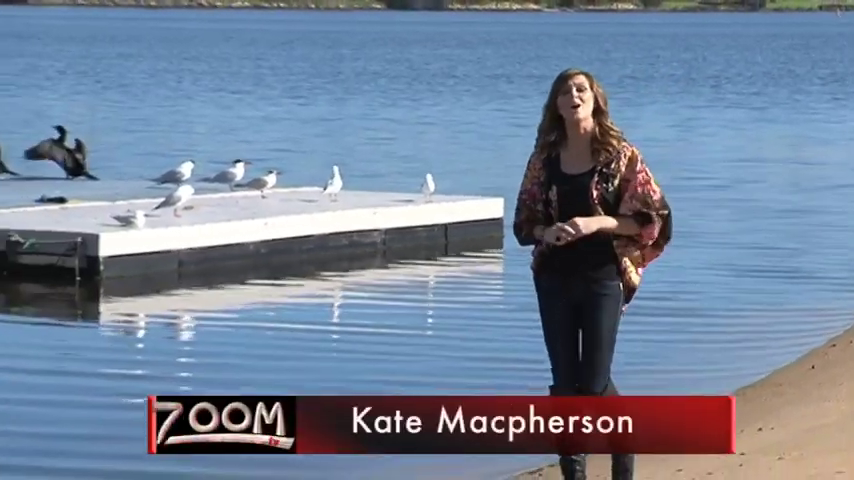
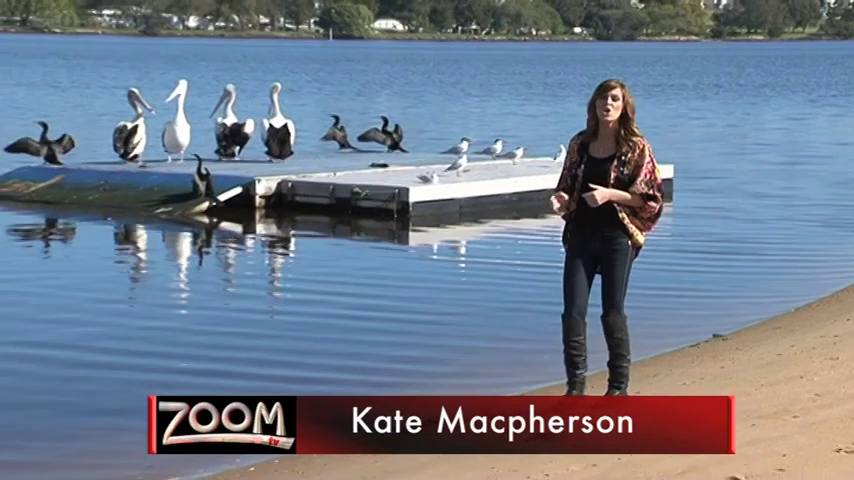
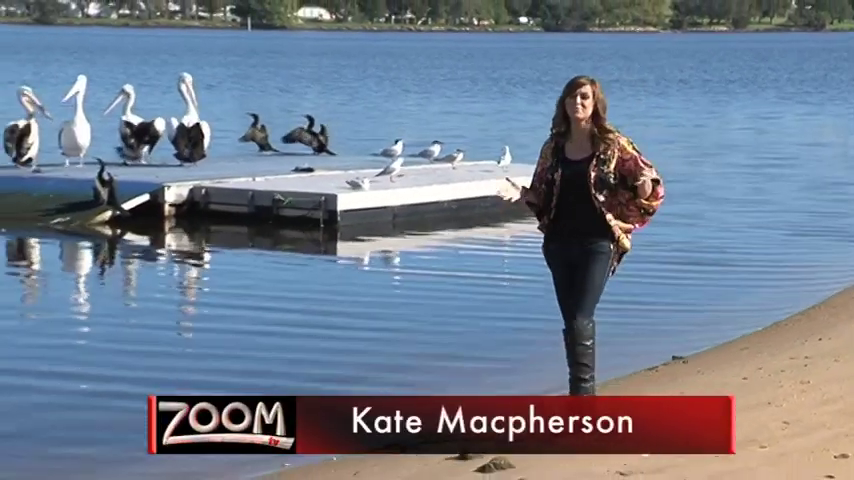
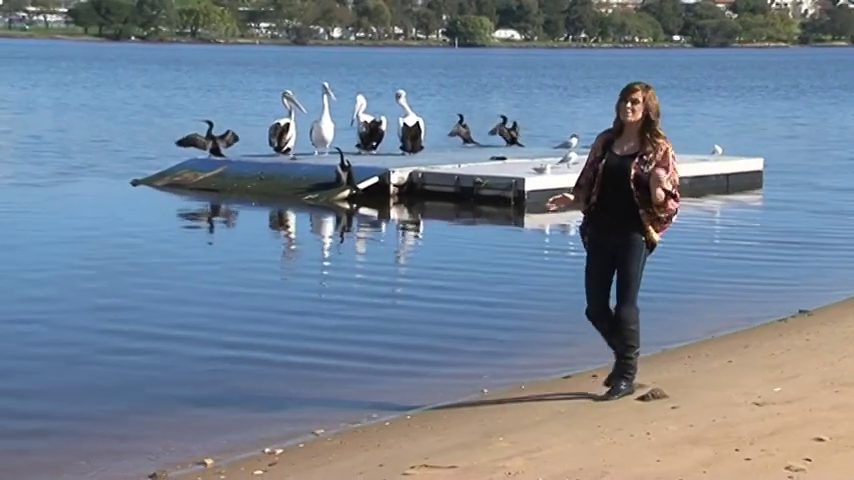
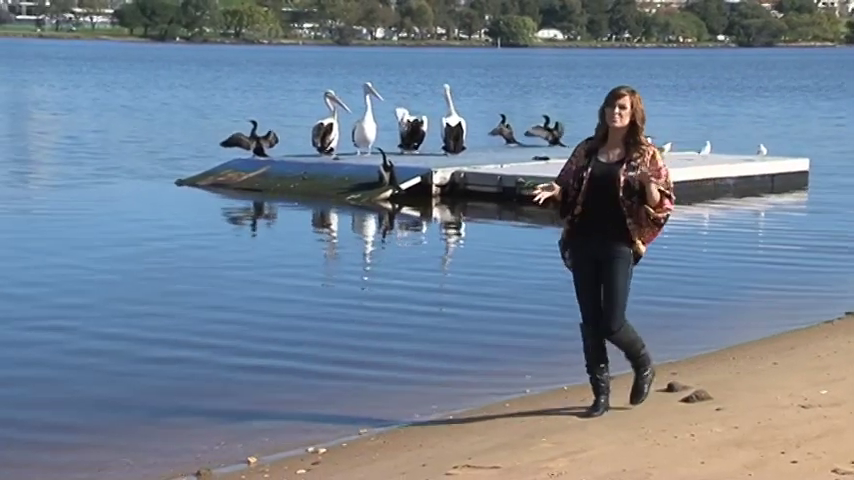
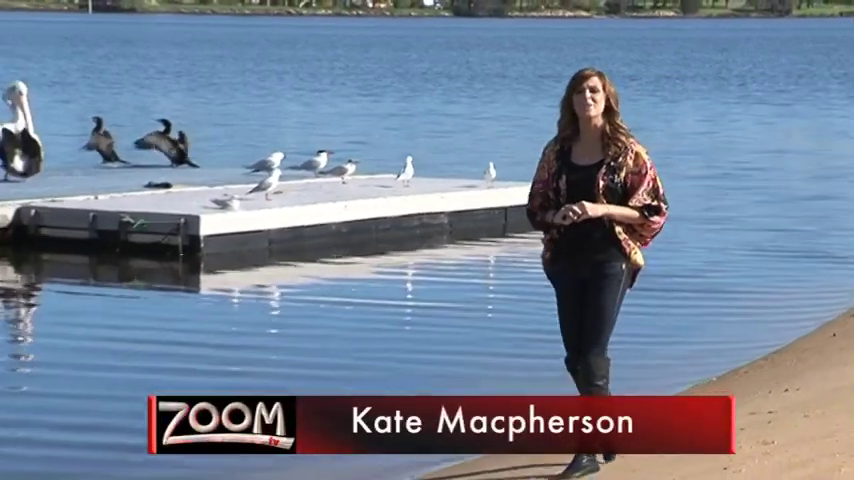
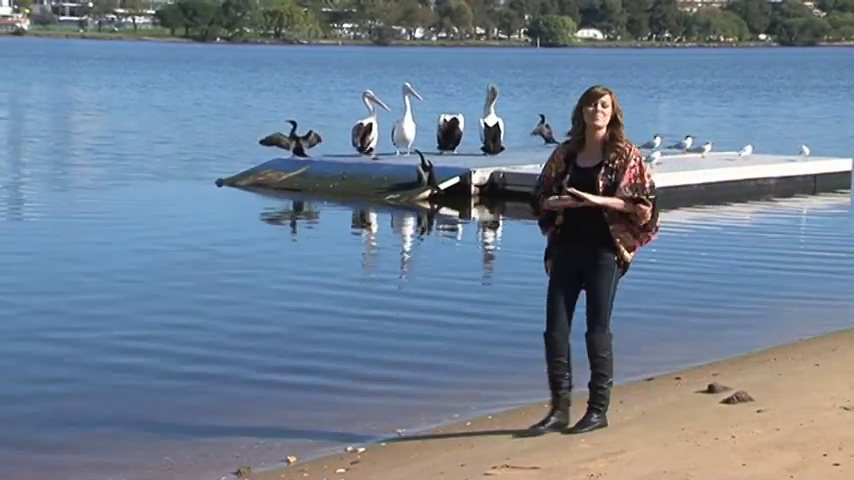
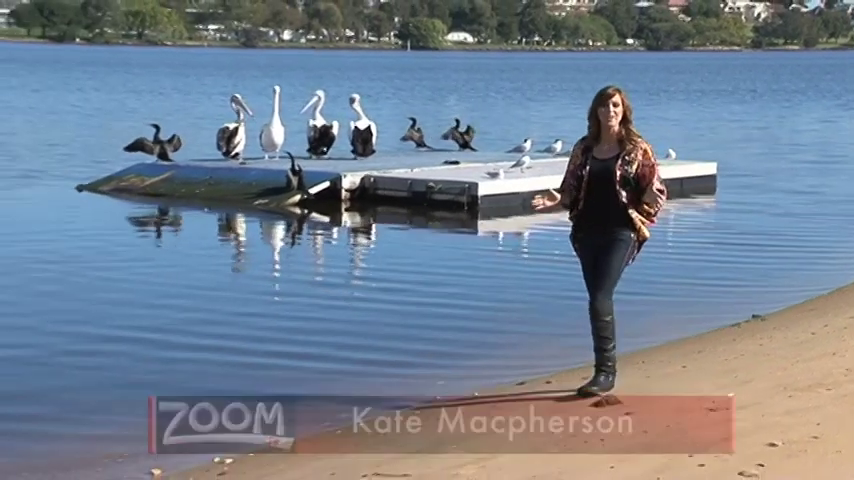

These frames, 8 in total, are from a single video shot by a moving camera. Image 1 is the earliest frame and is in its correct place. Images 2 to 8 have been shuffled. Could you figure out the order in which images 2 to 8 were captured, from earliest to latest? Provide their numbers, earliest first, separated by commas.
6, 3, 2, 8, 4, 5, 7
